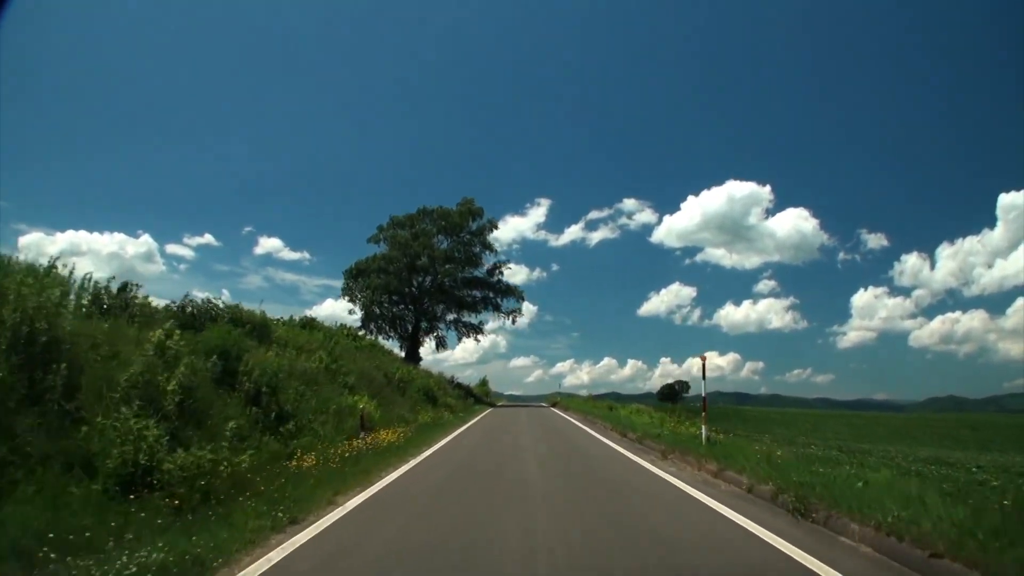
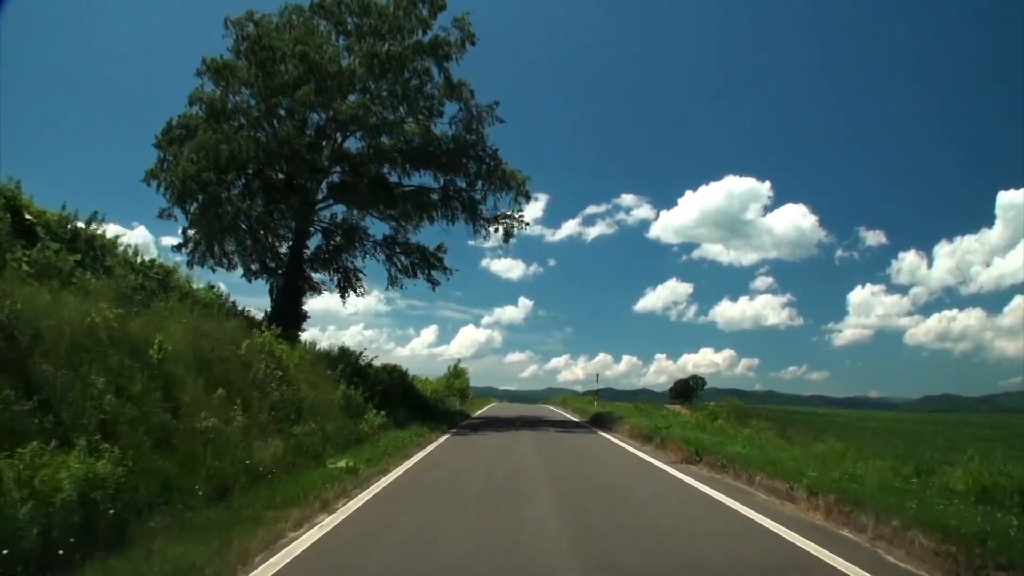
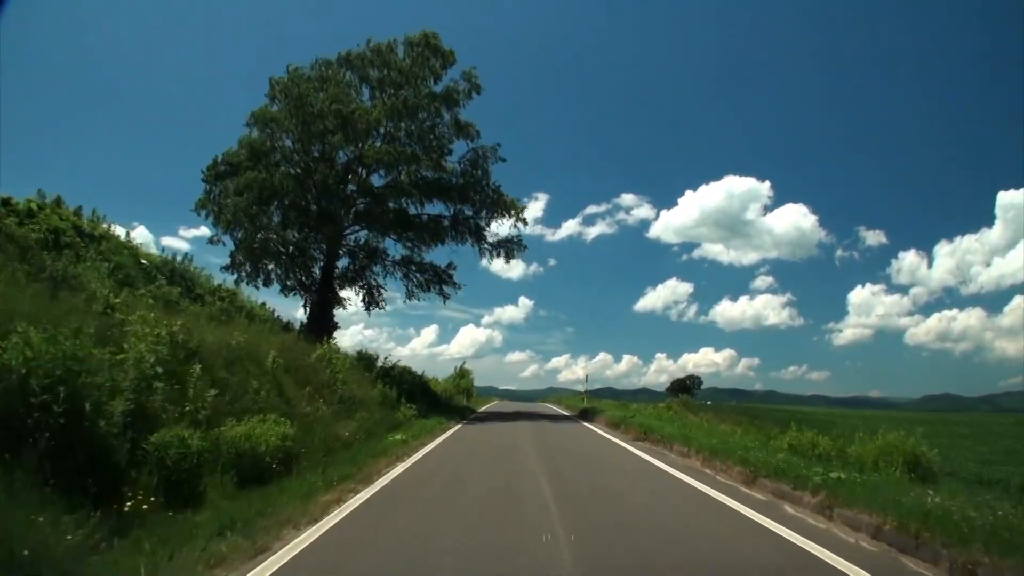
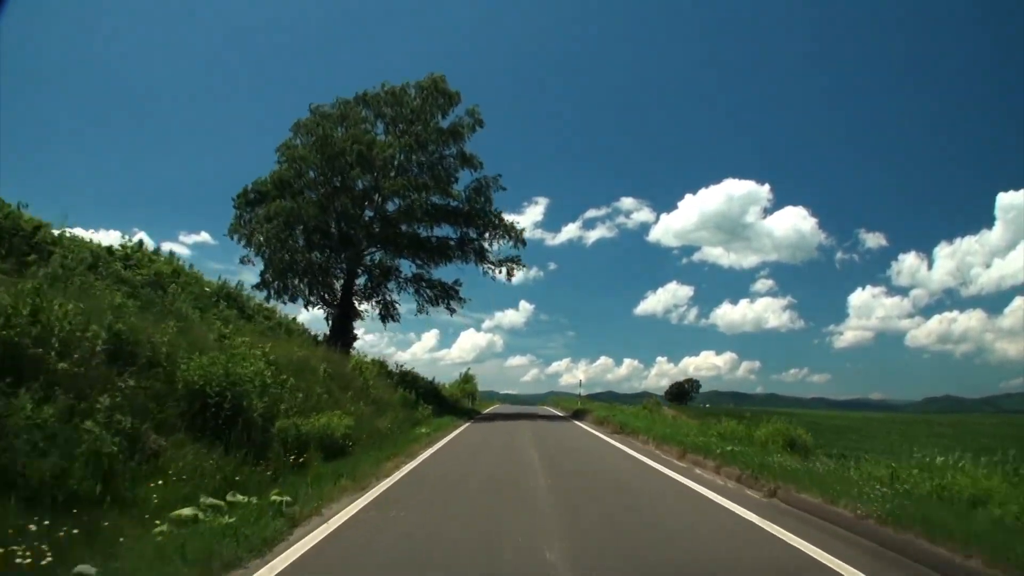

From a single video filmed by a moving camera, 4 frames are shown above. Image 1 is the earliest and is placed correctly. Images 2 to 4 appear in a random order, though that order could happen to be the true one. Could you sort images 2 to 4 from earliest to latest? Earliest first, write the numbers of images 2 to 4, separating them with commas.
4, 3, 2
